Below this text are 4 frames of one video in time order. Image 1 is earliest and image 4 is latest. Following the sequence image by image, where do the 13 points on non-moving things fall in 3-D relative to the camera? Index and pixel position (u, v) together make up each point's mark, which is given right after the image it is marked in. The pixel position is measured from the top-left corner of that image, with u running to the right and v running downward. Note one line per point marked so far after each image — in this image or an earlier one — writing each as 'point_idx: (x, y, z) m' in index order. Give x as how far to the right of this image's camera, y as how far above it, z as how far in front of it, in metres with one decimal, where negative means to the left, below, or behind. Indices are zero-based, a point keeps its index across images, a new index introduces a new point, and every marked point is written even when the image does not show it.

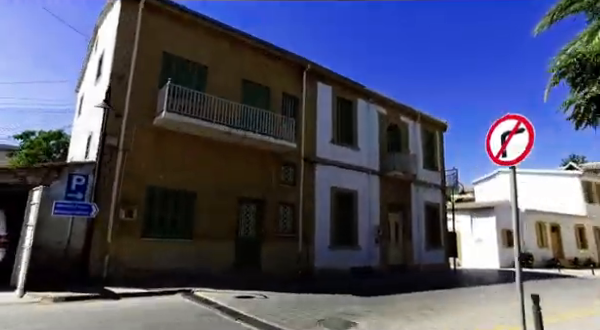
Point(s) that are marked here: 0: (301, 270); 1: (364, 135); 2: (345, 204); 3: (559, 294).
0: (0.0, -3.7, +13.0) m
1: (+2.9, +1.3, +16.6) m
2: (+1.9, -1.6, +15.3) m
3: (+8.3, -4.1, +11.6) m
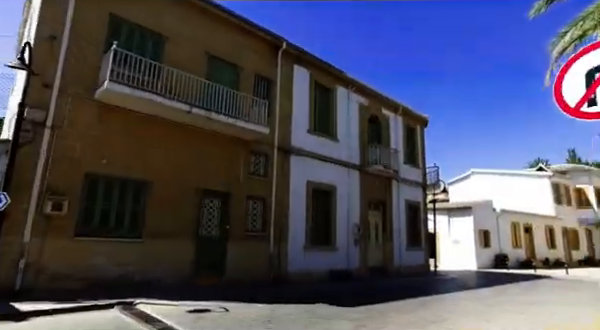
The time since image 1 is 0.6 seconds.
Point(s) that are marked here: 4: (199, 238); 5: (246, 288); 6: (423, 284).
0: (-0.9, -3.4, +11.4) m
1: (+1.8, +1.6, +15.3) m
2: (+0.9, -1.3, +13.8) m
3: (+7.4, -3.9, +10.6) m
4: (-2.7, -2.0, +9.8) m
5: (-1.5, -3.3, +9.9) m
6: (+5.1, -4.9, +14.9) m
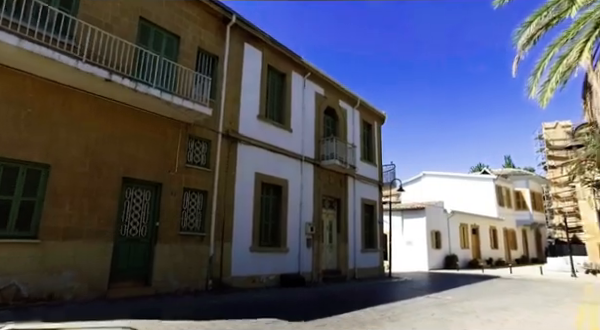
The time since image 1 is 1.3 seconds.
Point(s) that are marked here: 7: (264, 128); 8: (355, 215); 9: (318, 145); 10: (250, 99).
0: (-2.4, -3.1, +9.7) m
1: (-0.1, +1.9, +13.9) m
2: (-0.9, -1.0, +12.4) m
3: (+6.0, -3.8, +10.0) m
4: (-4.0, -1.6, +8.0) m
5: (-2.7, -3.0, +8.1) m
6: (+3.1, -4.7, +14.0) m
7: (-1.2, +1.2, +12.2) m
8: (+2.5, -2.3, +16.7) m
9: (+0.7, +0.8, +14.7) m
10: (-1.6, +2.2, +11.8) m
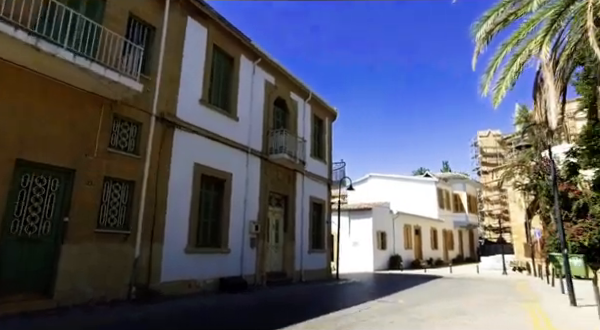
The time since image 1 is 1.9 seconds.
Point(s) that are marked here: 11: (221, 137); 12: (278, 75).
0: (-3.7, -2.7, +8.2) m
1: (-1.9, +2.1, +12.8) m
2: (-2.6, -0.8, +11.1) m
3: (+4.5, -3.7, +9.7) m
4: (-5.0, -1.2, +6.3) m
5: (-3.8, -2.6, +6.6) m
6: (+1.0, -4.6, +13.2) m
7: (-2.8, +1.5, +10.9) m
8: (+0.1, -2.1, +15.9) m
9: (-1.3, +1.0, +13.7) m
10: (-3.1, +2.5, +10.5) m
11: (-2.5, +0.9, +11.3) m
12: (-0.9, +3.6, +14.6) m
